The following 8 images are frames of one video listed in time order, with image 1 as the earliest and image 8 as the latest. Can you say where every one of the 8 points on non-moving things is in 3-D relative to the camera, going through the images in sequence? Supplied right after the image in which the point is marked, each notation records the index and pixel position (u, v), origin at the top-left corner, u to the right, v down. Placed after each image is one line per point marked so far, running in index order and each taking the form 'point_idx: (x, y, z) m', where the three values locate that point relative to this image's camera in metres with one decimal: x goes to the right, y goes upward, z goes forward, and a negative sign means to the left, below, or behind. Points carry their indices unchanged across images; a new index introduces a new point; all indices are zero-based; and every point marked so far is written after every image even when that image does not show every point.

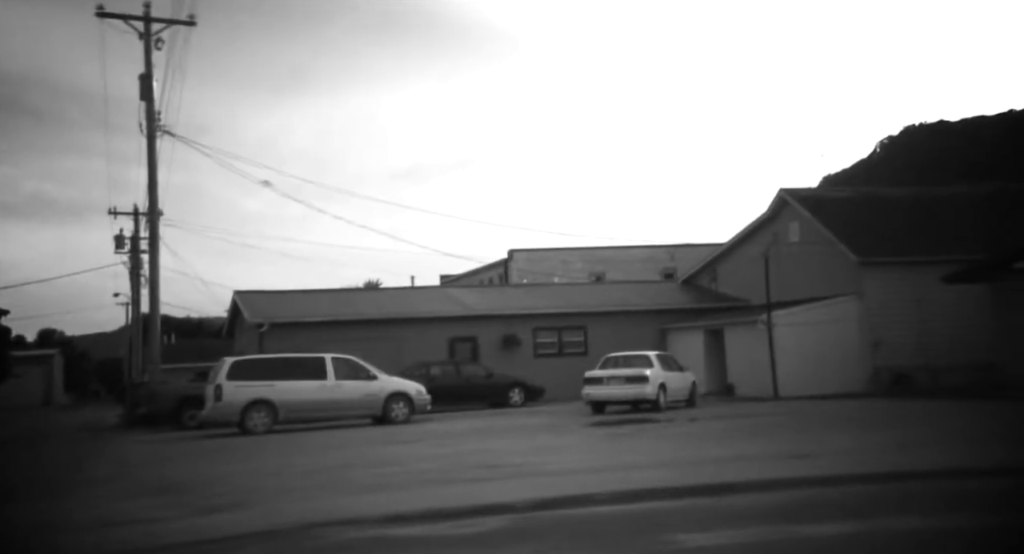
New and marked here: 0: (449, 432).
0: (-1.4, -3.2, +19.5) m
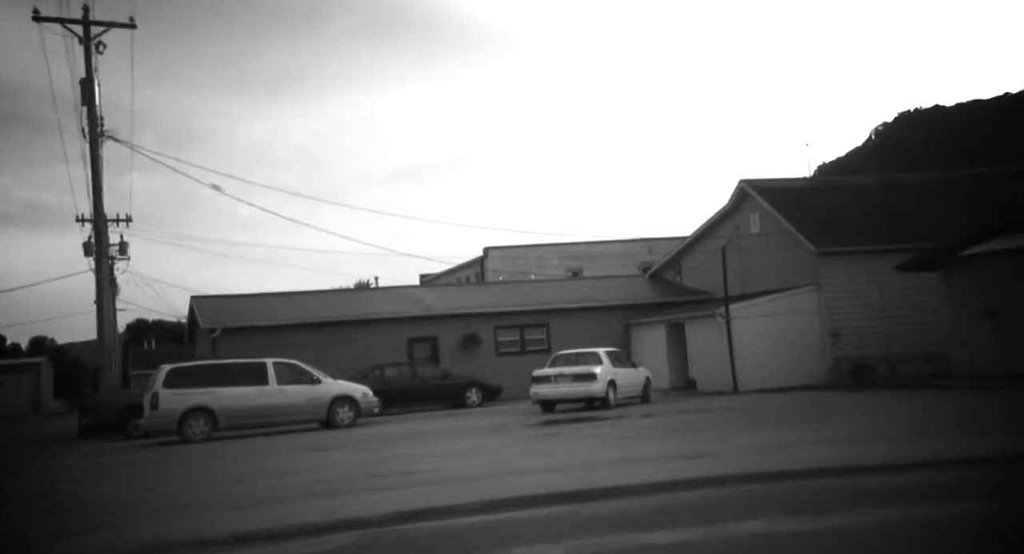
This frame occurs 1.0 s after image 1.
0: (-2.5, -3.2, +19.3) m
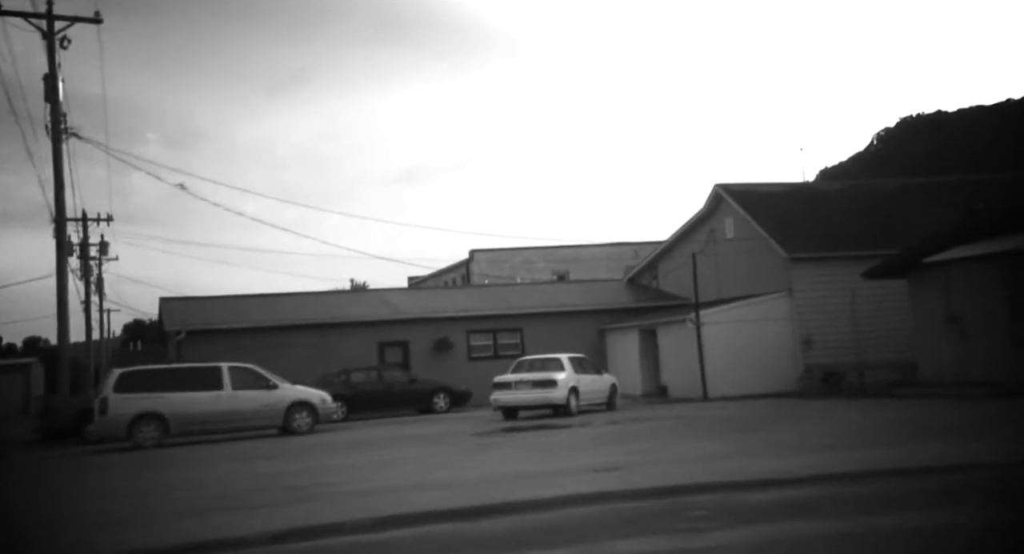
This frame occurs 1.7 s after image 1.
0: (-3.4, -3.3, +19.0) m
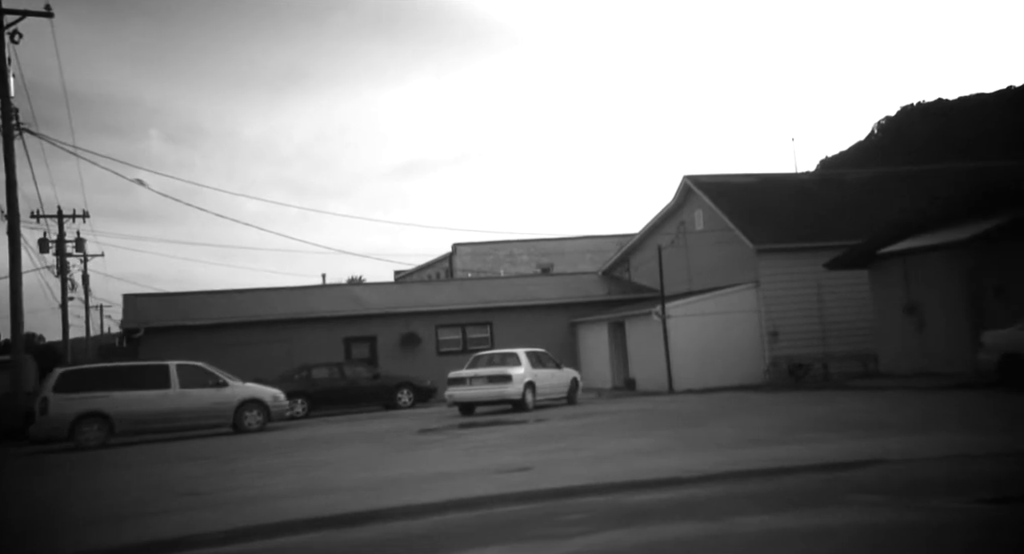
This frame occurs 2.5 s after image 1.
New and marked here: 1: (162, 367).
0: (-4.4, -3.2, +18.8) m
1: (-7.2, -1.9, +19.9) m
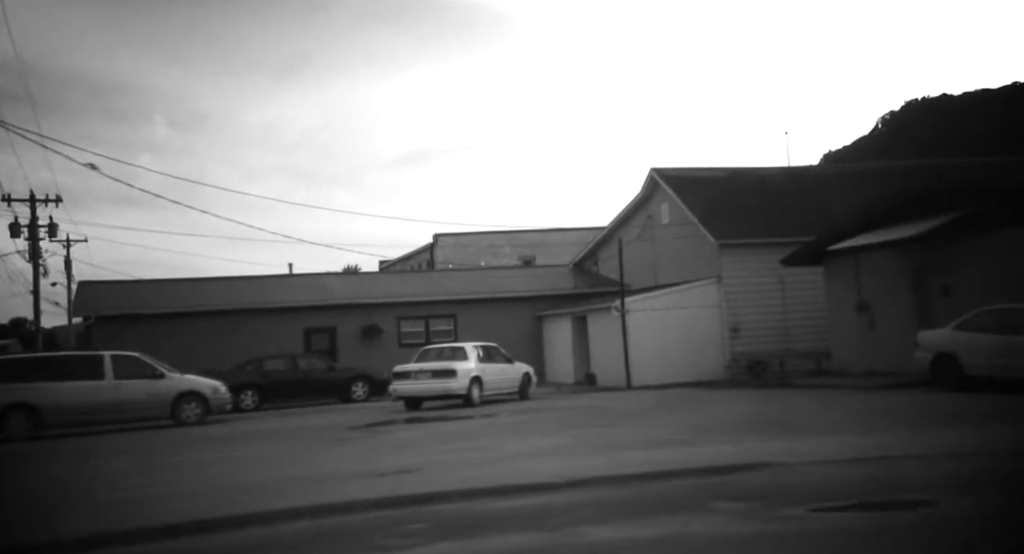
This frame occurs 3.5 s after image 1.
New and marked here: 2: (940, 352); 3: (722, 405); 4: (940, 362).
0: (-5.6, -3.1, +18.5) m
1: (-8.4, -1.6, +19.5) m
2: (+6.8, -1.2, +15.3) m
3: (+3.6, -2.2, +16.6) m
4: (+6.9, -1.3, +15.4) m
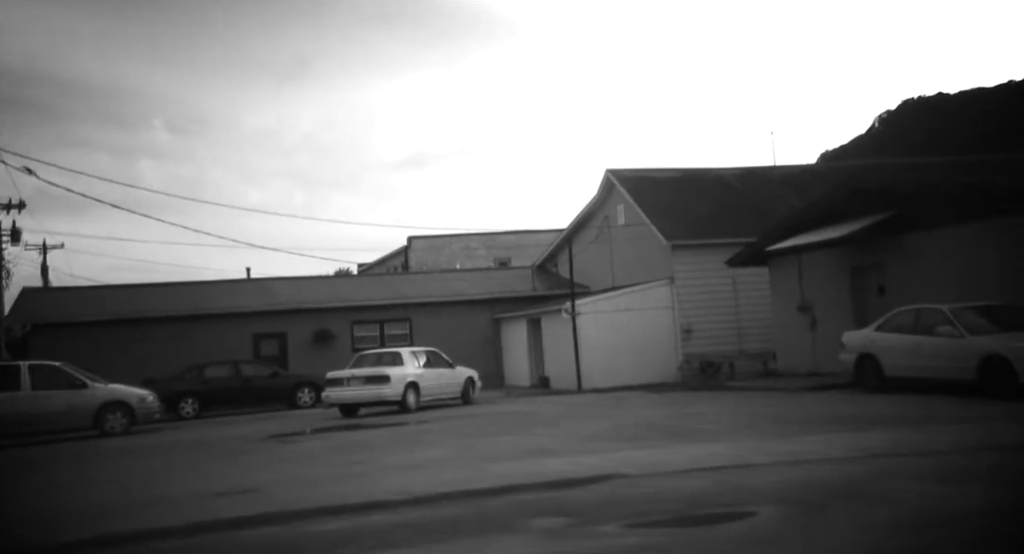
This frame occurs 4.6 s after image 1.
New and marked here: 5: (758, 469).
0: (-6.9, -3.2, +18.0) m
1: (-9.8, -1.8, +19.0) m
2: (+5.5, -1.2, +15.1) m
3: (+2.3, -2.2, +16.3) m
4: (+5.5, -1.3, +15.2) m
5: (+1.9, -1.5, +7.6) m
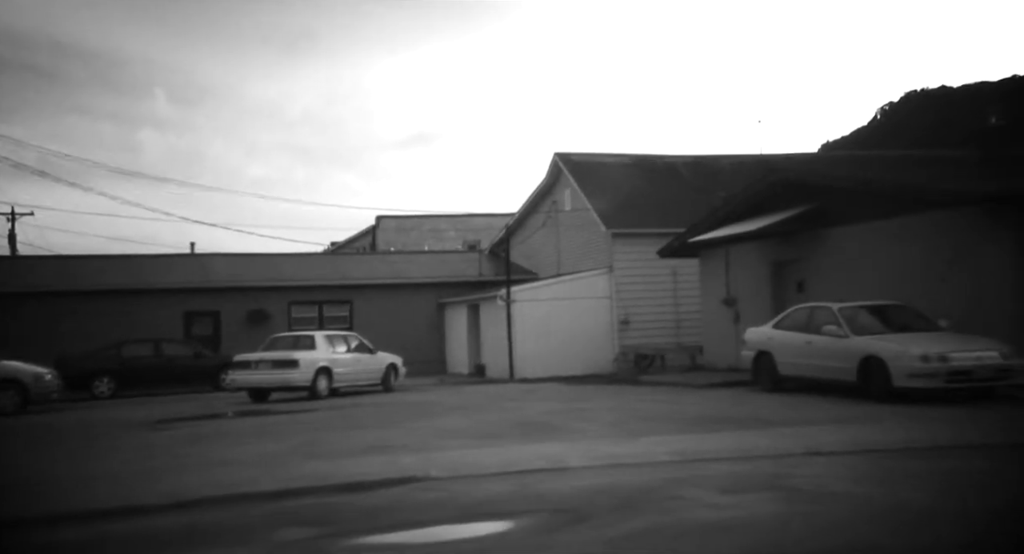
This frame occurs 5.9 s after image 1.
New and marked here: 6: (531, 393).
0: (-8.7, -2.7, +17.4) m
1: (-11.6, -1.3, +18.3) m
2: (+3.8, -1.1, +14.7) m
3: (+0.5, -2.1, +15.9) m
4: (+3.8, -1.3, +14.8) m
5: (+0.4, -1.5, +7.2) m
6: (+0.5, -2.4, +19.7) m
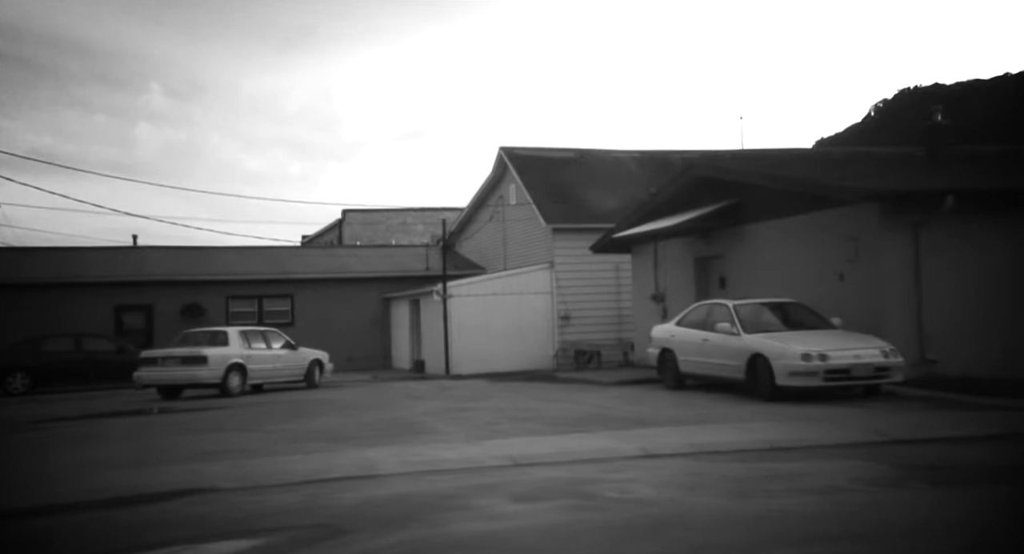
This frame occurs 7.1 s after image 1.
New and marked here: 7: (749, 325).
0: (-10.4, -2.6, +16.6) m
1: (-13.3, -1.1, +17.4) m
2: (+2.2, -1.1, +14.3) m
3: (-1.1, -2.0, +15.4) m
4: (+2.3, -1.2, +14.4) m
5: (-1.0, -1.4, +6.6) m
6: (-1.2, -2.3, +19.1) m
7: (+3.0, -0.6, +12.3) m
